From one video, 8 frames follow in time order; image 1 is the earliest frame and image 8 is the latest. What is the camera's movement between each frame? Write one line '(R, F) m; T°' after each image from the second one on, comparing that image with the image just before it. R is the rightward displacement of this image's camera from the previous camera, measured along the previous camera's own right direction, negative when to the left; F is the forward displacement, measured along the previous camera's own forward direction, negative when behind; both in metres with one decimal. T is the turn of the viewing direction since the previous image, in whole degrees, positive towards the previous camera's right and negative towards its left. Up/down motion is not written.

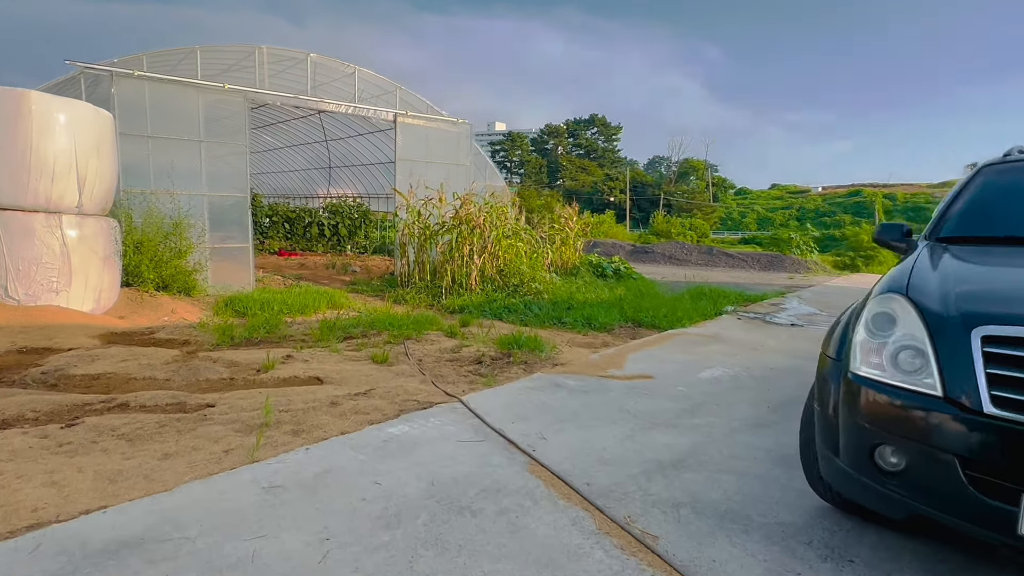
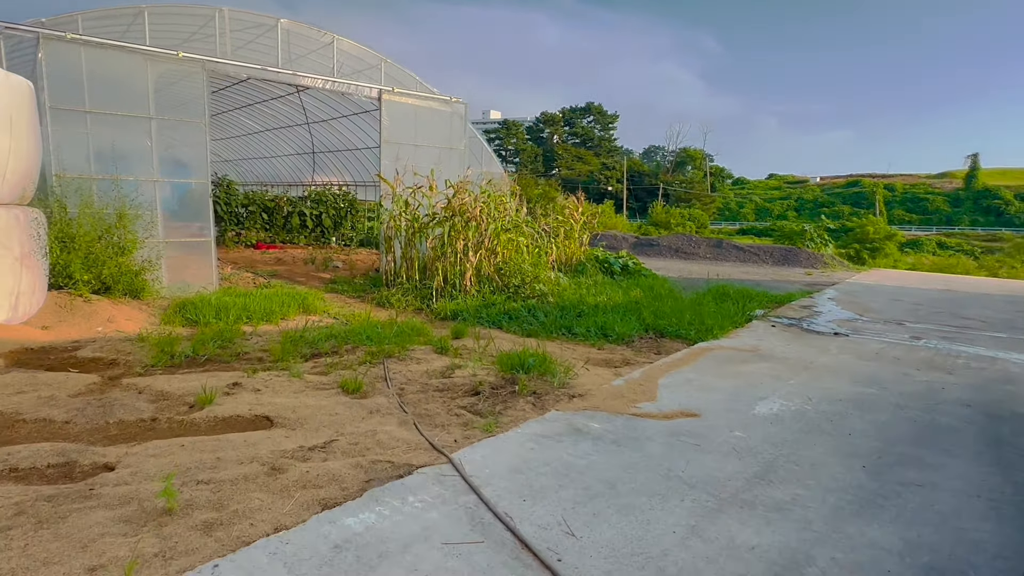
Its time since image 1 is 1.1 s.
(-0.1, +0.8) m; +1°
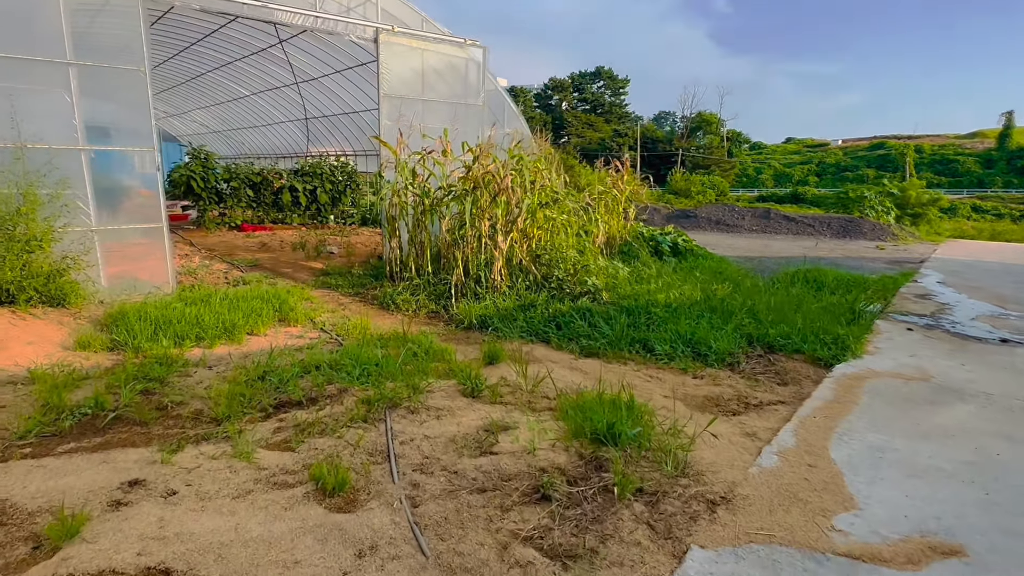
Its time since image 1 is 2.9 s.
(-0.2, +1.3) m; -1°
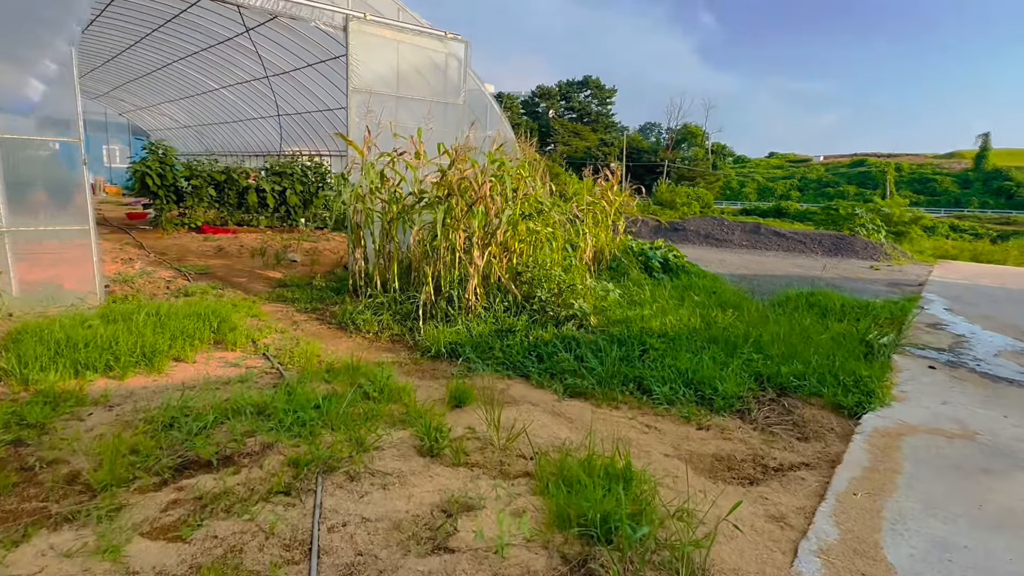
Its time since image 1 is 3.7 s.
(0.0, +0.5) m; +2°
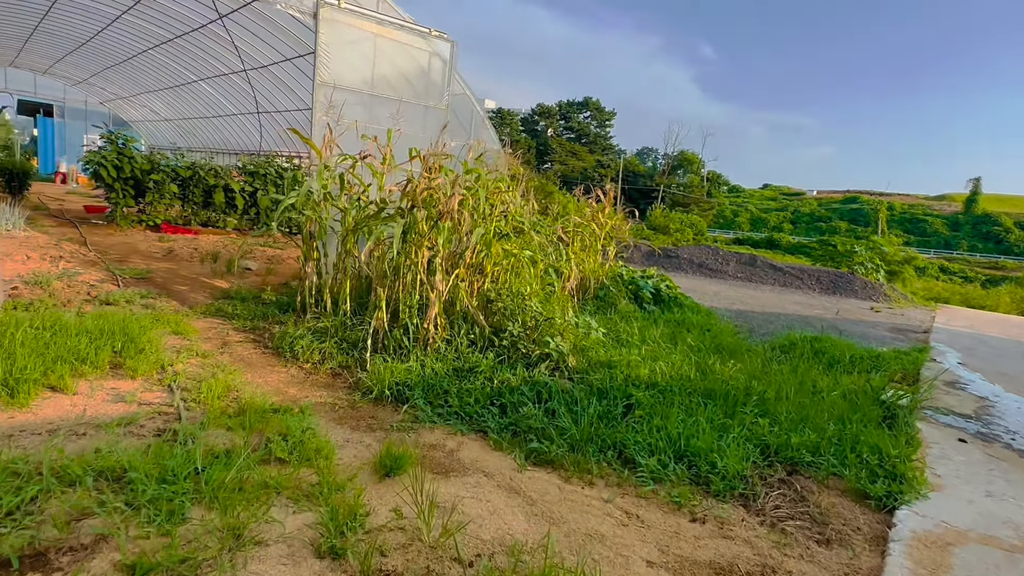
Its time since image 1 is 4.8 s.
(+0.1, +0.5) m; +1°
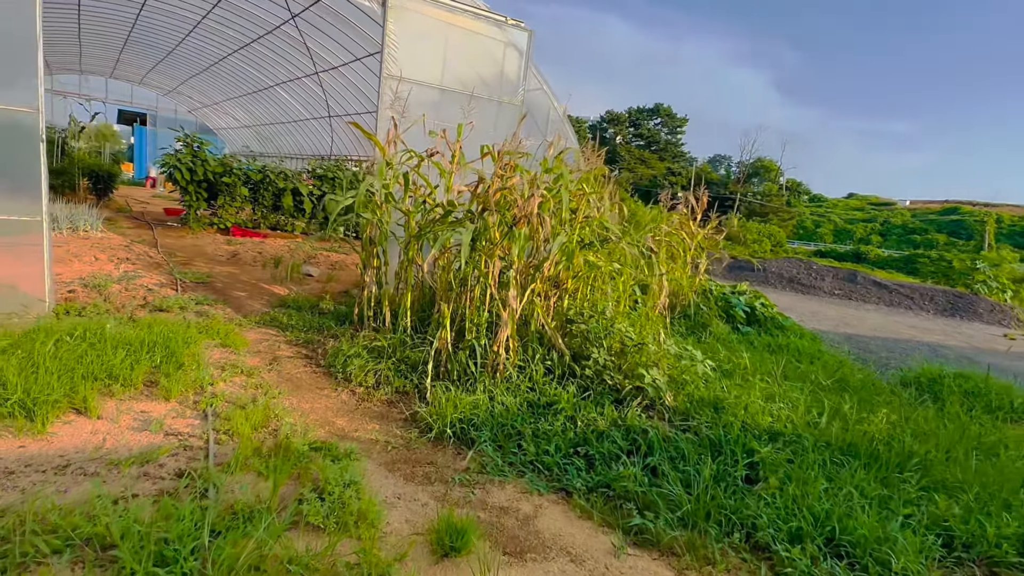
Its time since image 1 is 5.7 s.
(-0.1, +0.5) m; -6°
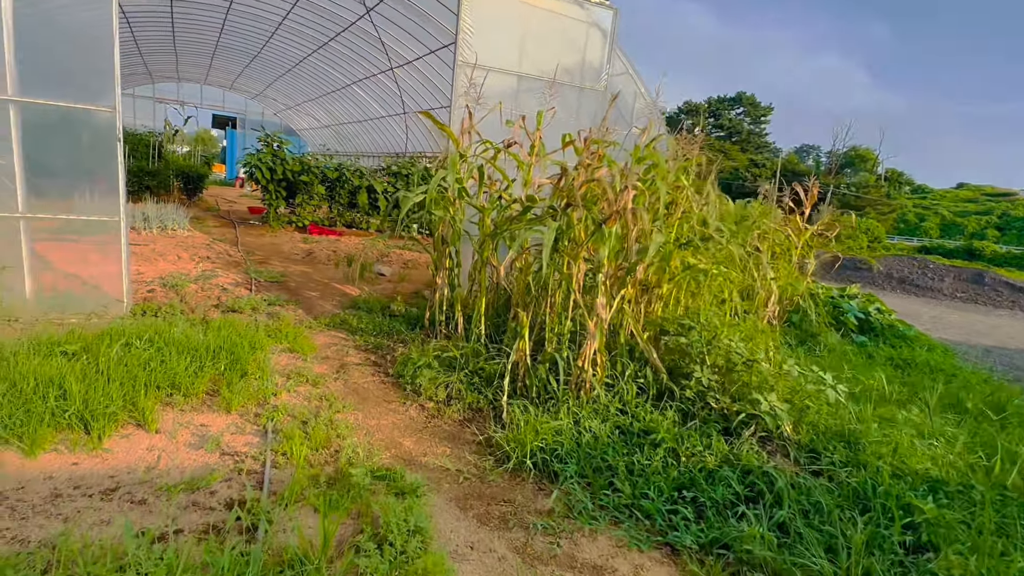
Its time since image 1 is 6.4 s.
(-0.1, +0.3) m; -7°
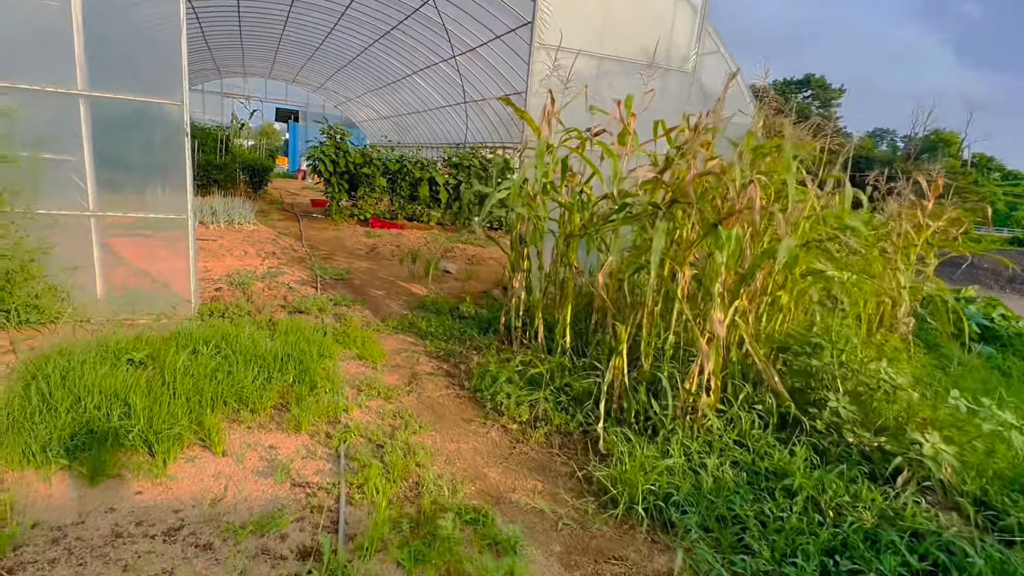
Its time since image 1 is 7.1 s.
(-0.2, +0.3) m; -5°
